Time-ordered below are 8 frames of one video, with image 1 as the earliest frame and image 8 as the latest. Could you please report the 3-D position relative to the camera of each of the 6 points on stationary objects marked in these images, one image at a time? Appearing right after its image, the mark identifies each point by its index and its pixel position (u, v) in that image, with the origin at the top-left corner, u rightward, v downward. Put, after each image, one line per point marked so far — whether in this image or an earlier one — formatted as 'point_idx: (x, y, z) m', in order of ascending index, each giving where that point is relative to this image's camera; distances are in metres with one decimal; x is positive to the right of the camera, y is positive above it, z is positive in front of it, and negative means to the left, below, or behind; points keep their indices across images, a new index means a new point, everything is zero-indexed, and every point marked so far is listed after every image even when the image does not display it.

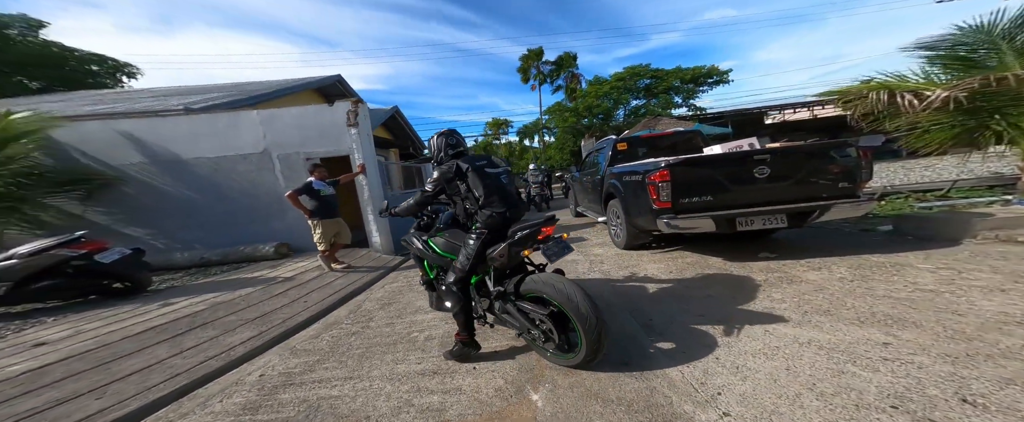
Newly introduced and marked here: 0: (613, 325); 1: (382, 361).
0: (+0.7, -0.8, +2.1) m
1: (-0.9, -1.0, +2.0) m
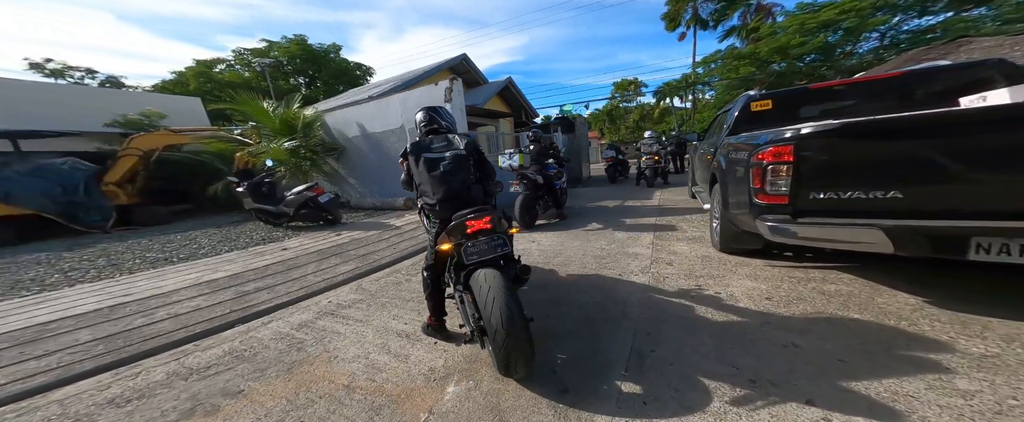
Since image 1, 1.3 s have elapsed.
0: (+0.5, -0.8, +1.8) m
1: (-1.0, -0.8, +2.4) m
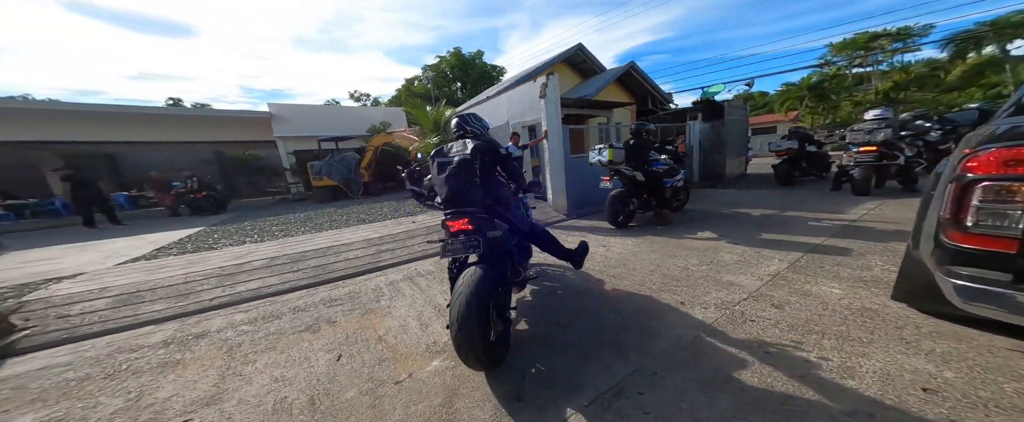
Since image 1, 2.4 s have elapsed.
0: (+0.4, -0.9, +1.6) m
1: (-0.7, -0.7, +2.8) m
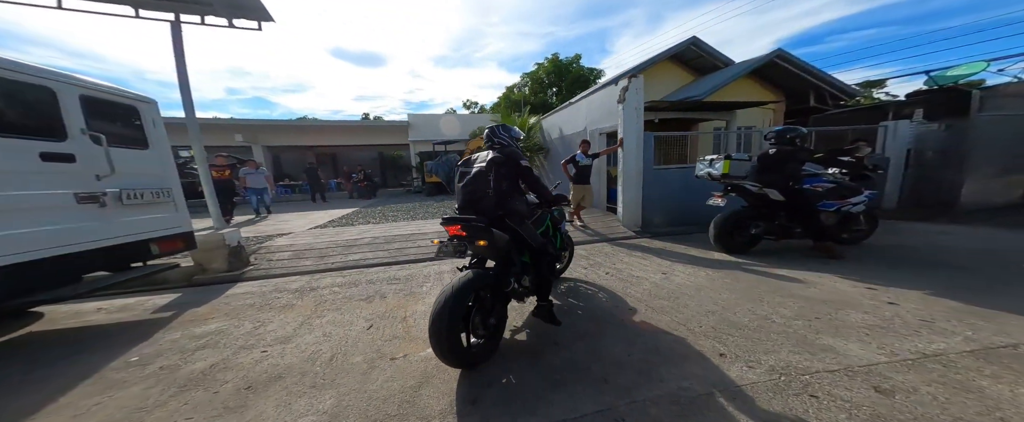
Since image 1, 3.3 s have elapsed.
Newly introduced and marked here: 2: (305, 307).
0: (+0.2, -1.0, +1.5) m
1: (-0.4, -0.8, +3.0) m
2: (-2.1, -1.0, +2.9) m
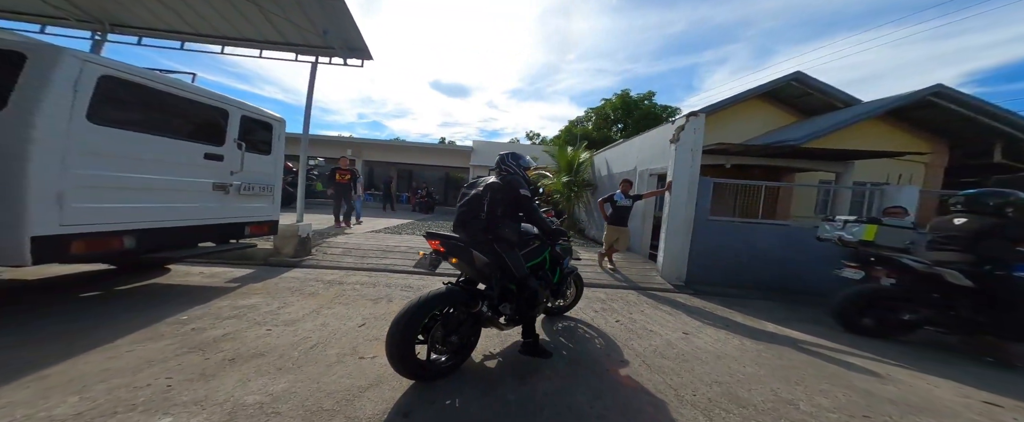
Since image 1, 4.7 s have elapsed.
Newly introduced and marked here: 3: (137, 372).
0: (-0.1, -1.1, +1.4) m
1: (-0.4, -1.0, +3.0) m
2: (-2.1, -1.0, +3.2) m
3: (-2.2, -0.9, +1.7) m
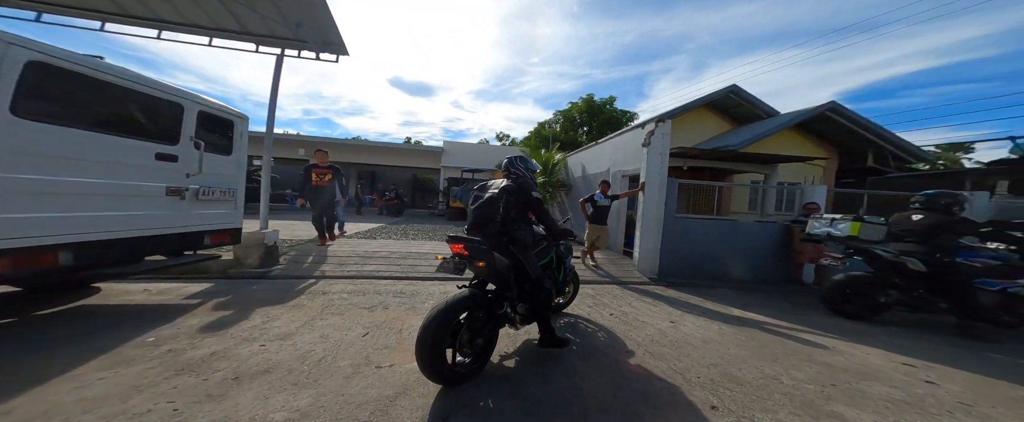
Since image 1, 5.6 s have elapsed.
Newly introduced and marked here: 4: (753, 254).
0: (+0.1, -1.1, +1.4) m
1: (-0.4, -1.0, +3.0) m
2: (-2.1, -1.0, +3.0) m
3: (-2.0, -1.0, +1.5) m
4: (+4.5, -0.8, +5.5) m
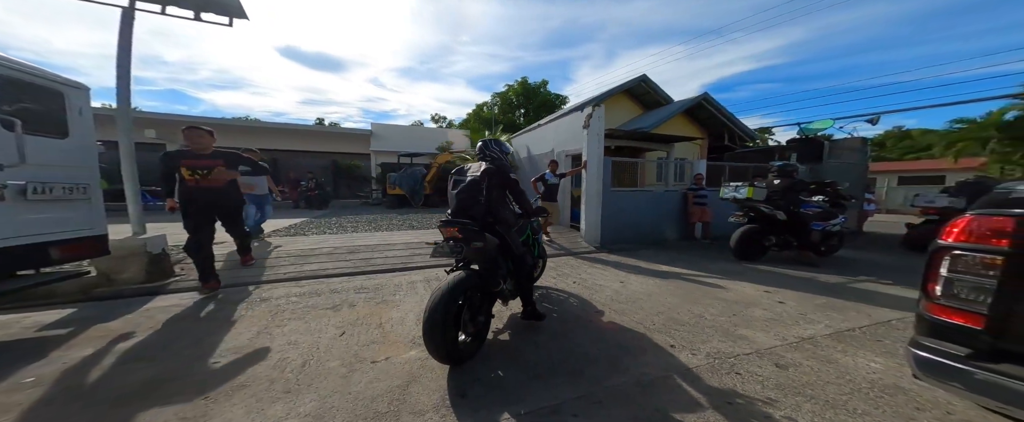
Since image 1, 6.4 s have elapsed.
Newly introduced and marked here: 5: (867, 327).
0: (+0.2, -1.0, +1.6) m
1: (-0.6, -0.9, +3.1) m
2: (-2.3, -1.0, +2.7) m
3: (-1.9, -1.0, +1.2) m
4: (+3.5, -0.2, +6.6) m
5: (+3.3, -1.1, +2.6) m
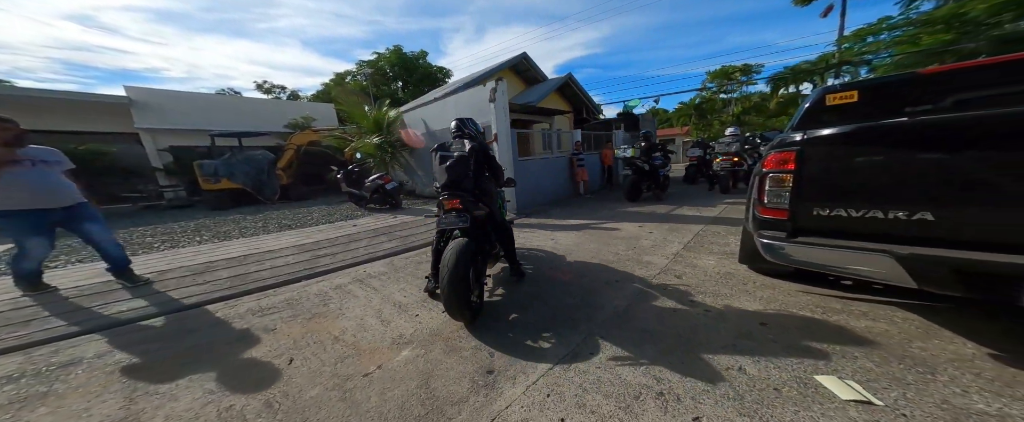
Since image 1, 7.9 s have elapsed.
0: (+0.2, -0.8, +1.8) m
1: (-1.1, -0.7, +2.8) m
2: (-2.4, -1.1, +1.8) m
3: (-1.5, -1.1, +0.6) m
4: (+1.2, +0.6, +7.6) m
5: (+2.6, -0.4, +4.0) m
